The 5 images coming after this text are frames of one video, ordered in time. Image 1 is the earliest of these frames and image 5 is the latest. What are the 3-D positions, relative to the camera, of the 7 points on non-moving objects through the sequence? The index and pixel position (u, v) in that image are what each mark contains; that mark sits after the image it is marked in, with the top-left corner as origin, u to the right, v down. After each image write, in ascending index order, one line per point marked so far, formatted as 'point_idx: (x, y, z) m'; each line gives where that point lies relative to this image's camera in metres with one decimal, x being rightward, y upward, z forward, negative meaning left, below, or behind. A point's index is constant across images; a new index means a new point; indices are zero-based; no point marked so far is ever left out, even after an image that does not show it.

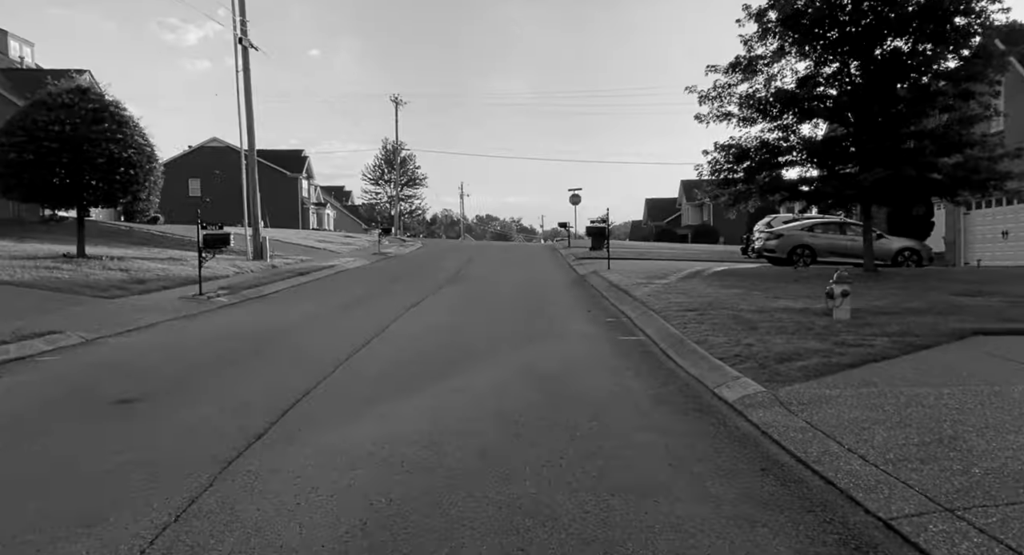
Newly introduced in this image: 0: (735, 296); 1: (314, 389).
0: (+3.5, -0.3, +10.2) m
1: (-1.8, -1.0, +5.9) m
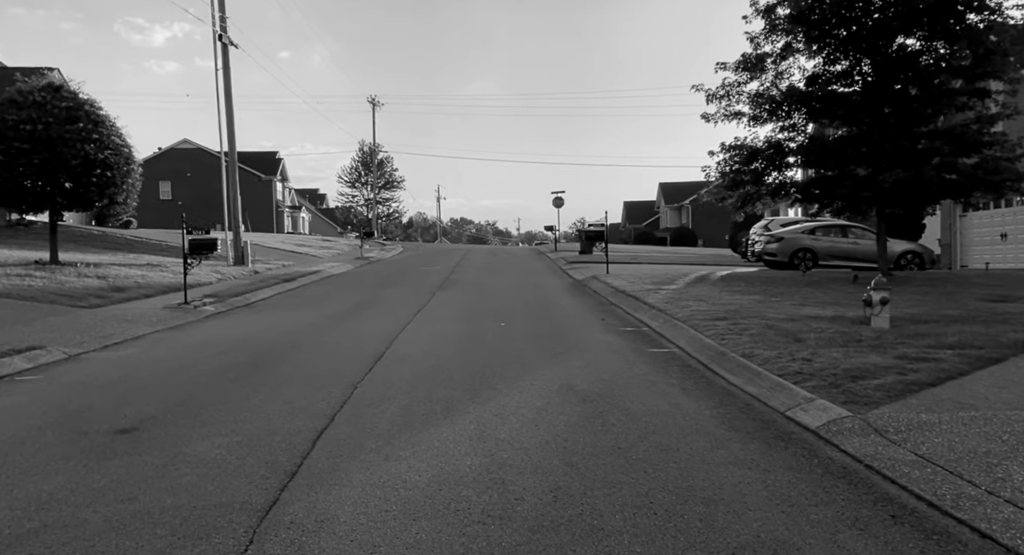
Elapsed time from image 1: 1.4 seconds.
0: (+3.7, -0.4, +9.8) m
1: (-1.4, -1.1, +5.4) m
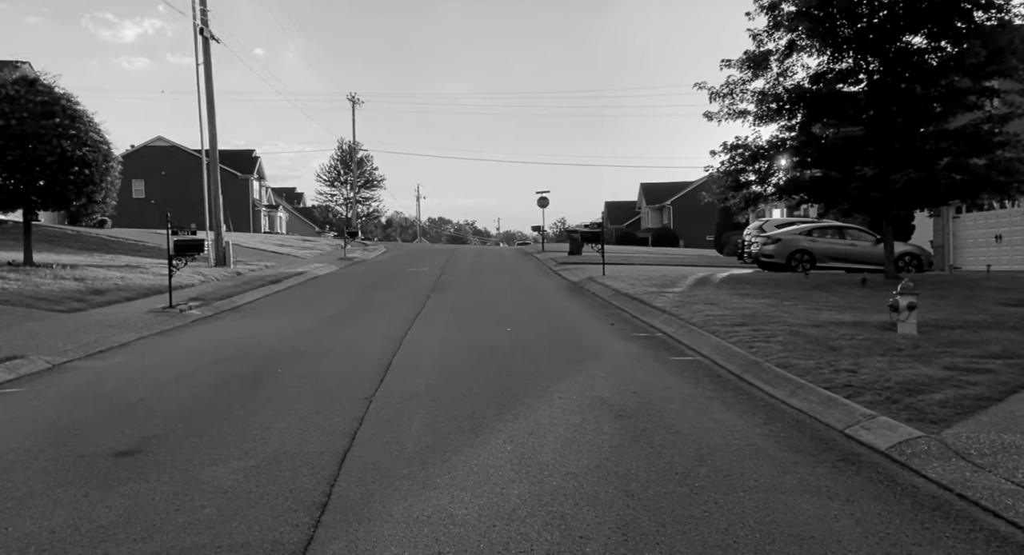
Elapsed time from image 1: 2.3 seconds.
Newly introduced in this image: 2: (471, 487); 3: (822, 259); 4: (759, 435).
0: (+3.8, -0.4, +9.6) m
1: (-1.2, -1.2, +5.0) m
2: (-0.2, -1.2, +3.8) m
3: (+8.1, +0.5, +17.2) m
4: (+1.7, -1.1, +4.5) m
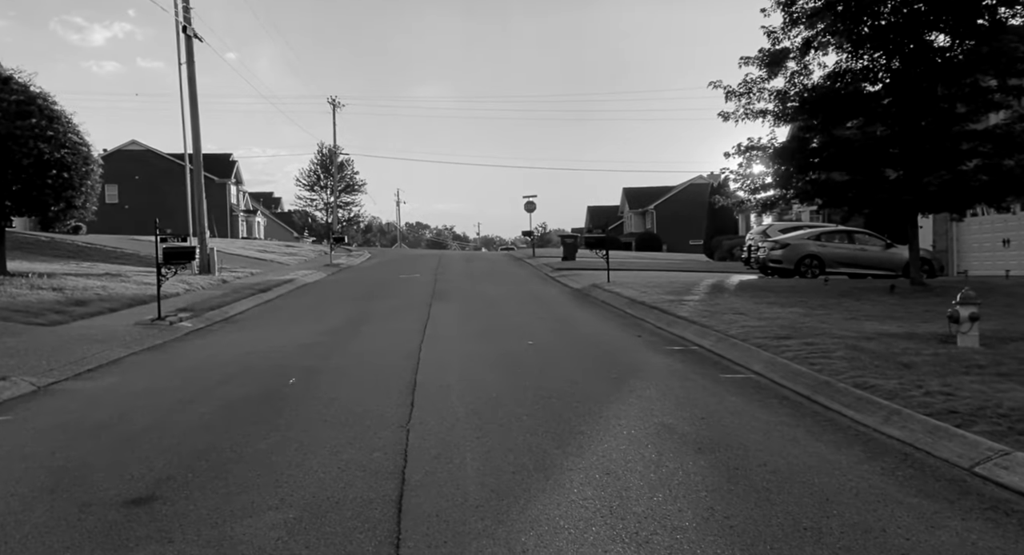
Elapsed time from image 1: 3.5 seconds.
0: (+4.1, -0.6, +9.1) m
1: (-0.7, -1.3, +4.4) m
2: (+0.3, -1.3, +3.2) m
3: (+8.2, +0.3, +16.9) m
4: (+2.2, -1.2, +4.0) m
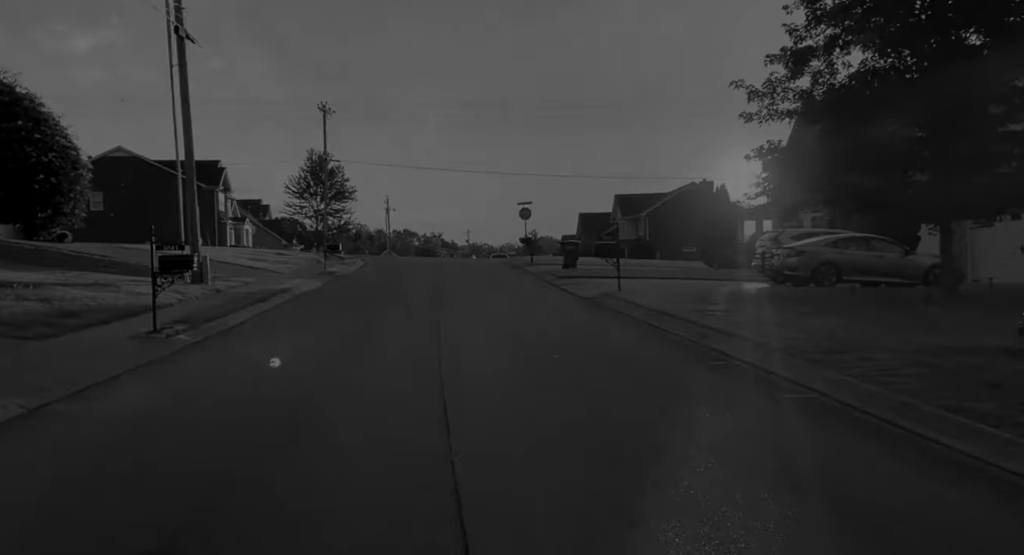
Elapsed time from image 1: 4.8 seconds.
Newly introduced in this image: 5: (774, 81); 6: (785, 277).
0: (+4.5, -0.7, +8.6) m
1: (-0.3, -1.4, +3.8) m
2: (+0.7, -1.4, +2.6) m
3: (+8.5, +0.1, +16.5) m
4: (+2.6, -1.3, +3.4) m
5: (+5.0, +3.7, +12.4) m
6: (+7.2, 0.0, +17.1) m
